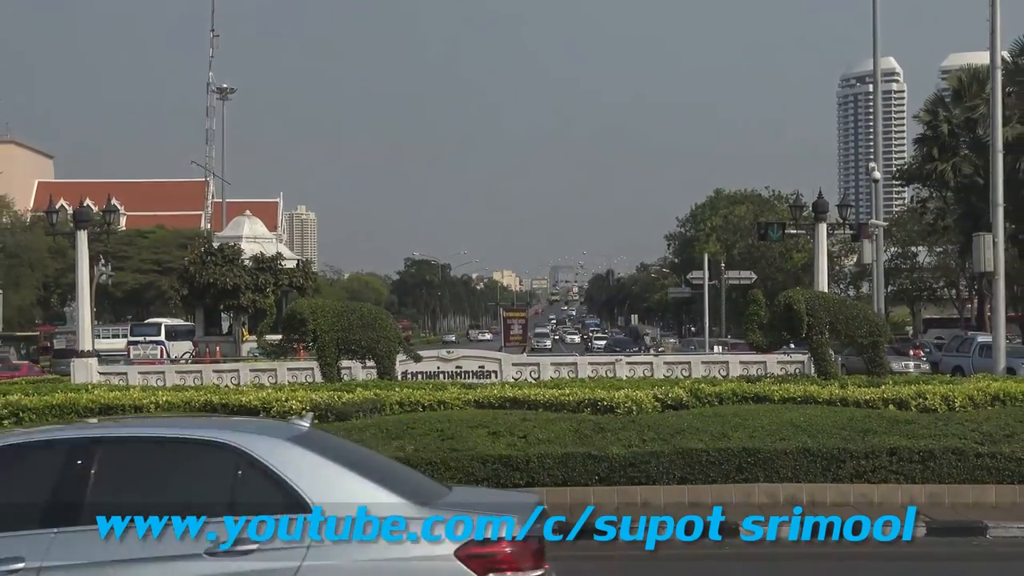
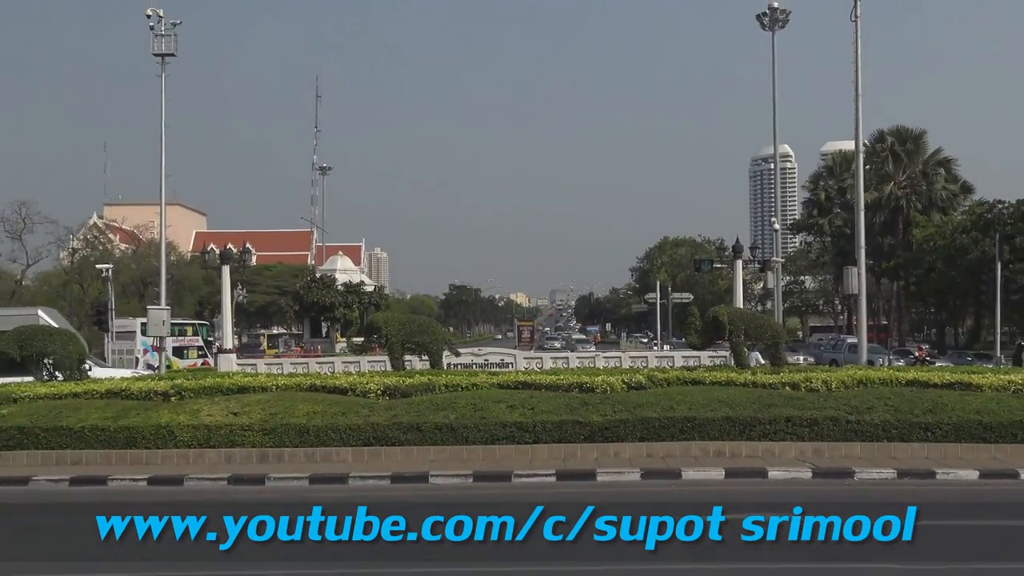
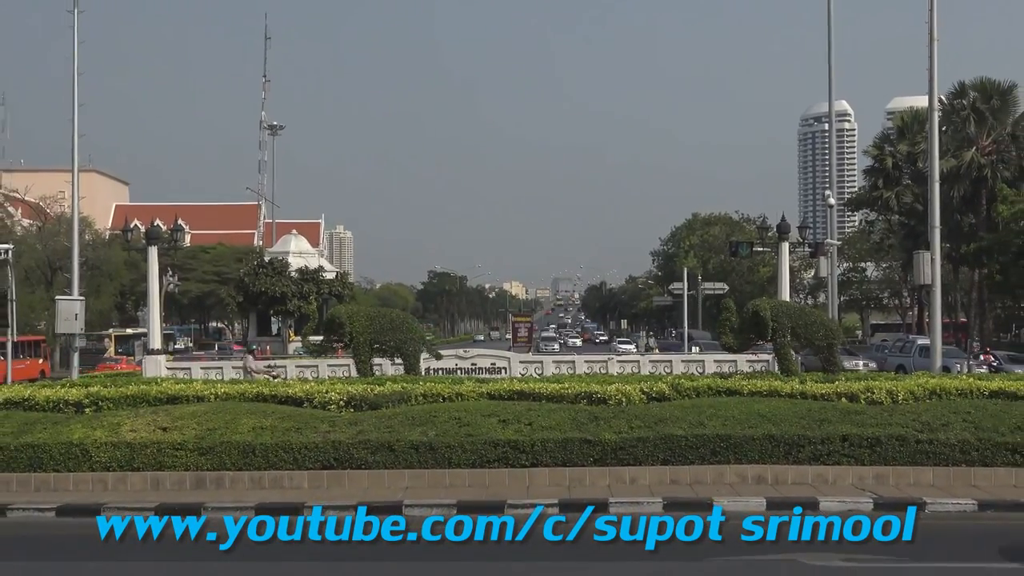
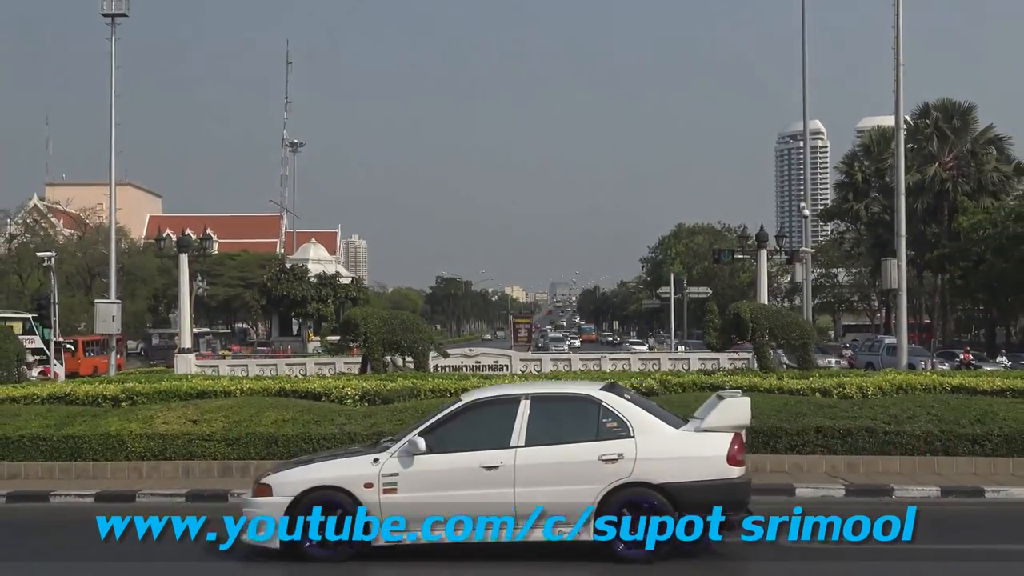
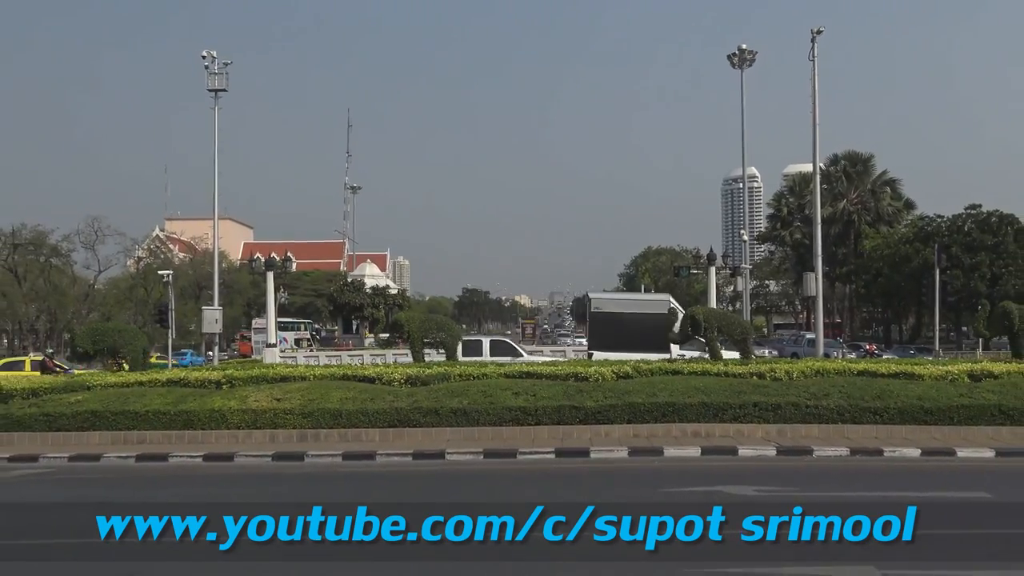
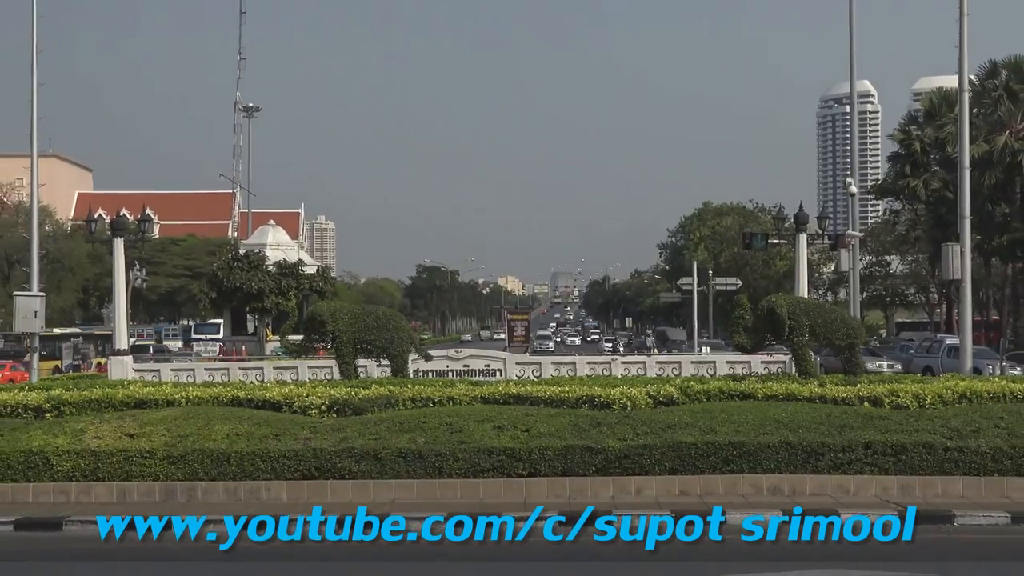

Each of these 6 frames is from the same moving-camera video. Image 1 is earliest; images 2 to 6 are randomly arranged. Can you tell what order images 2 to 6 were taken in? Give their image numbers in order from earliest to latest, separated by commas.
6, 3, 4, 2, 5
